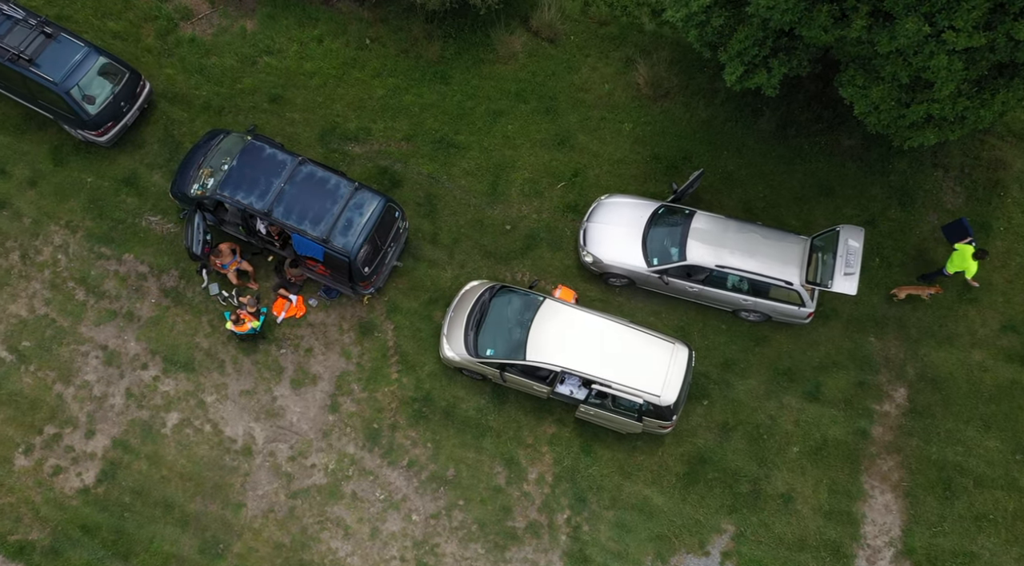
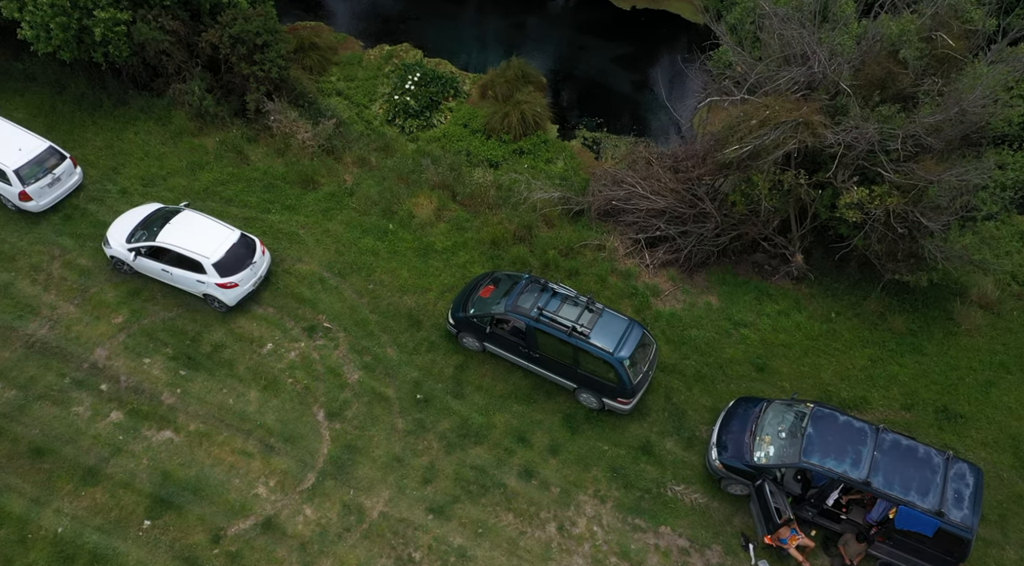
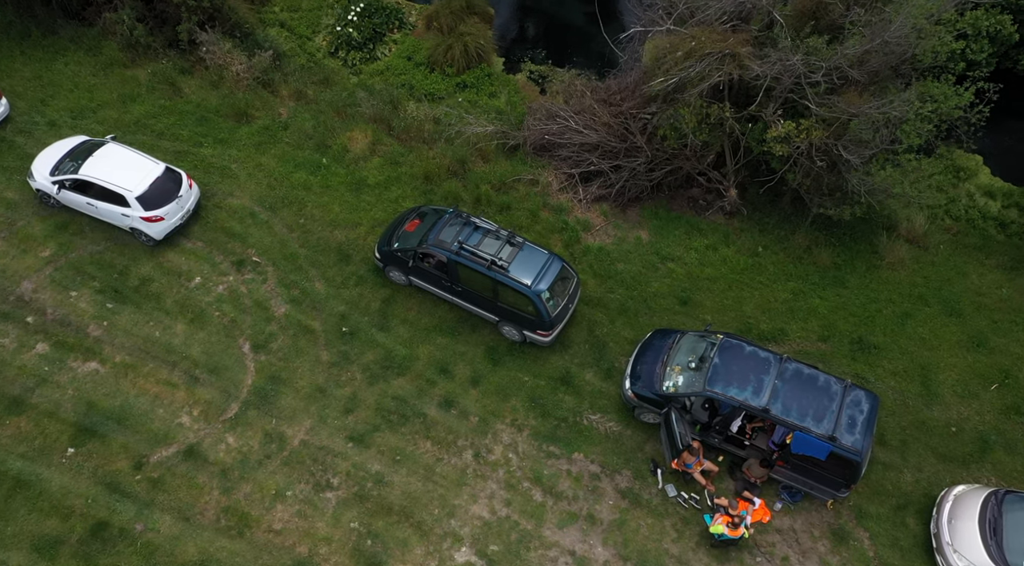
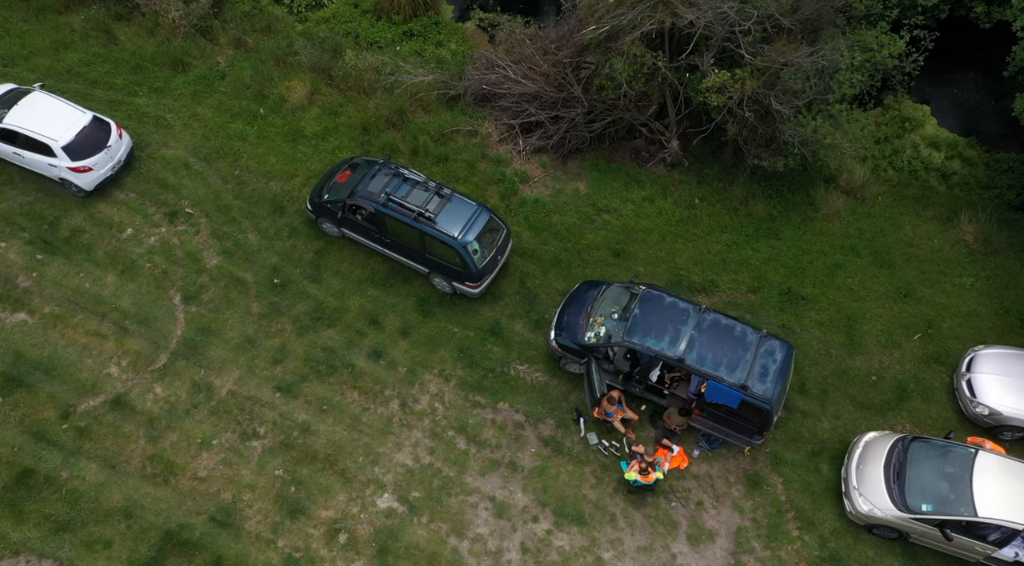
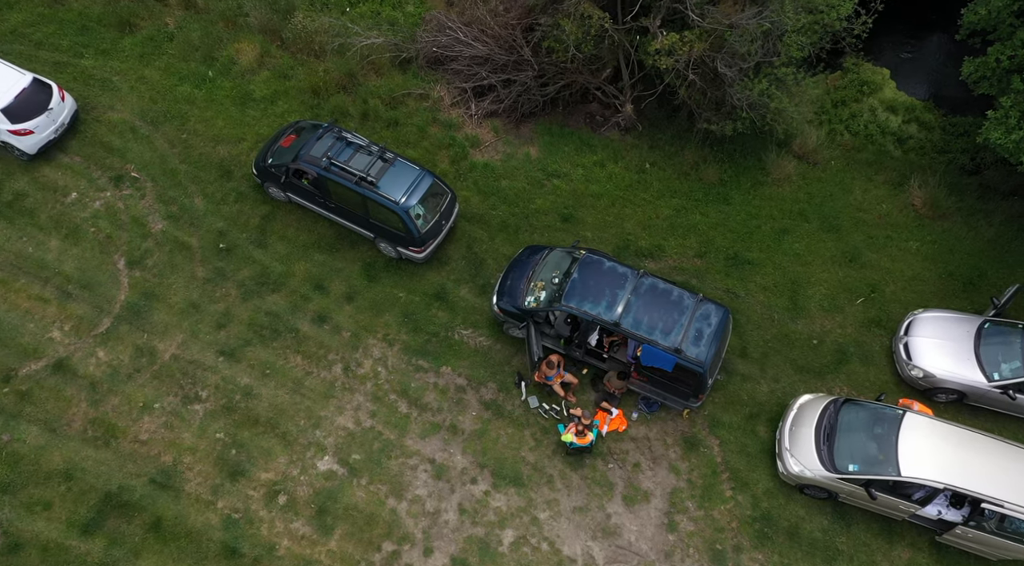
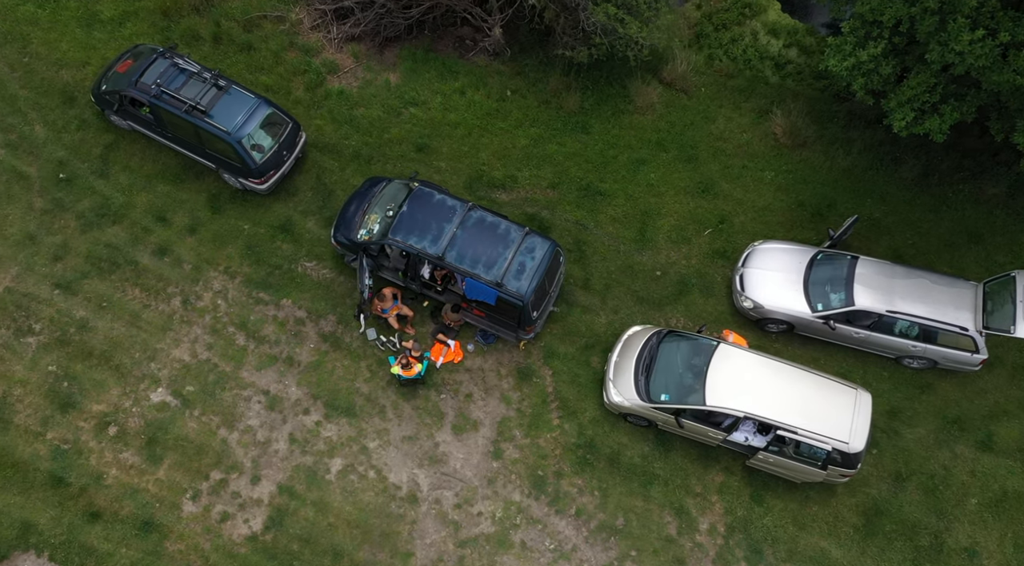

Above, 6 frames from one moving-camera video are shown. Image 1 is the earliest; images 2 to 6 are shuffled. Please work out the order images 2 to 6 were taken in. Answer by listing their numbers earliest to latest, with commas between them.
6, 5, 4, 3, 2
